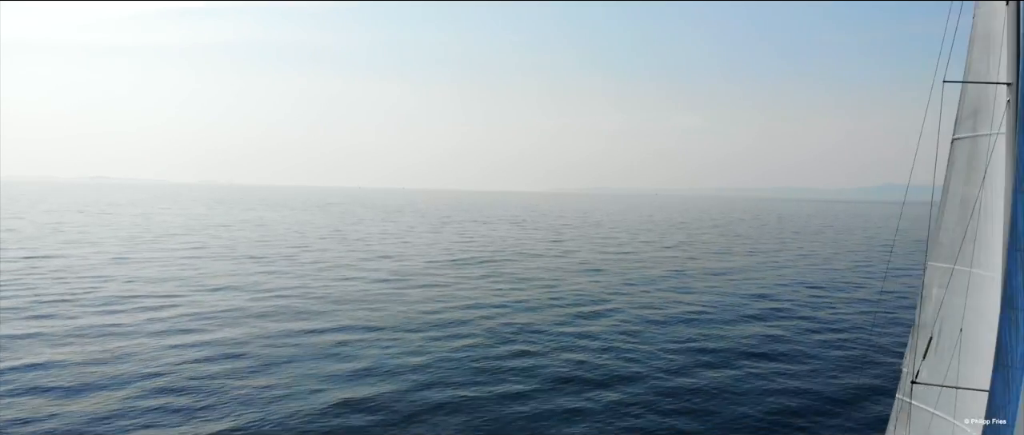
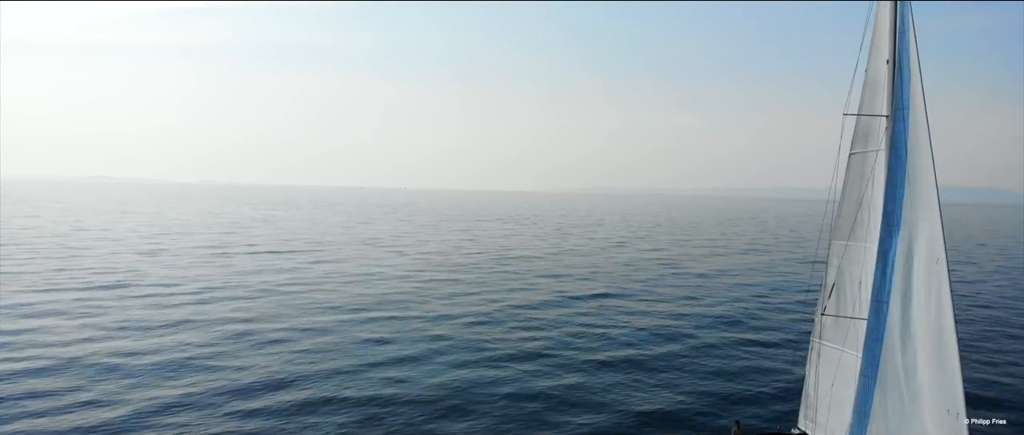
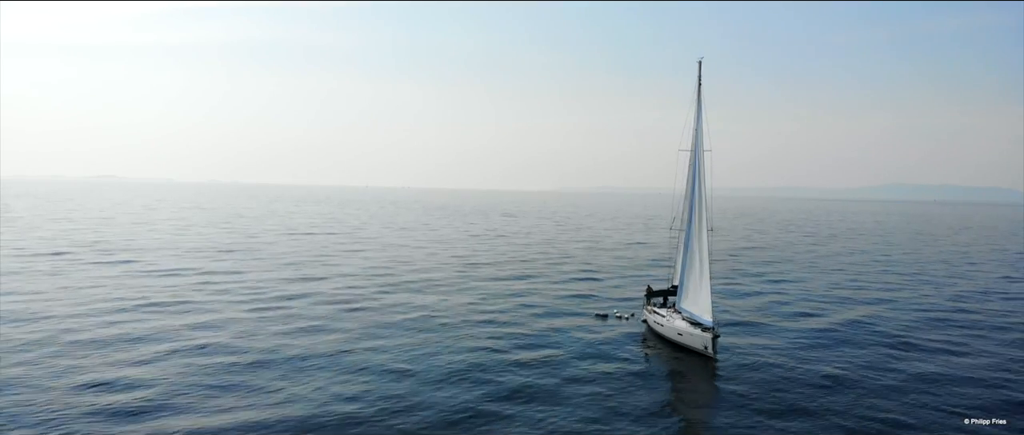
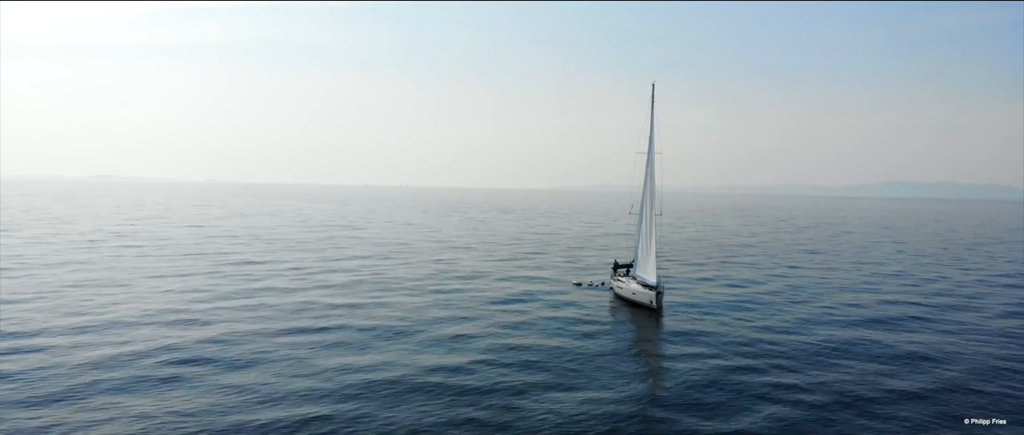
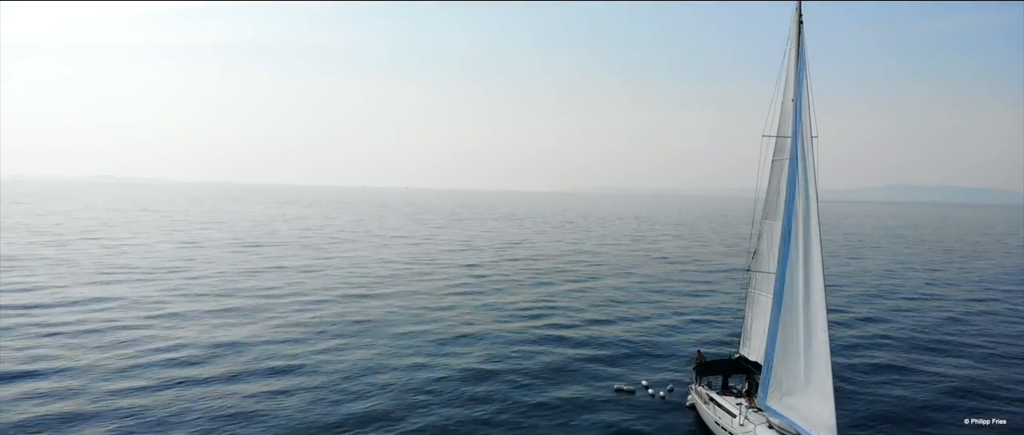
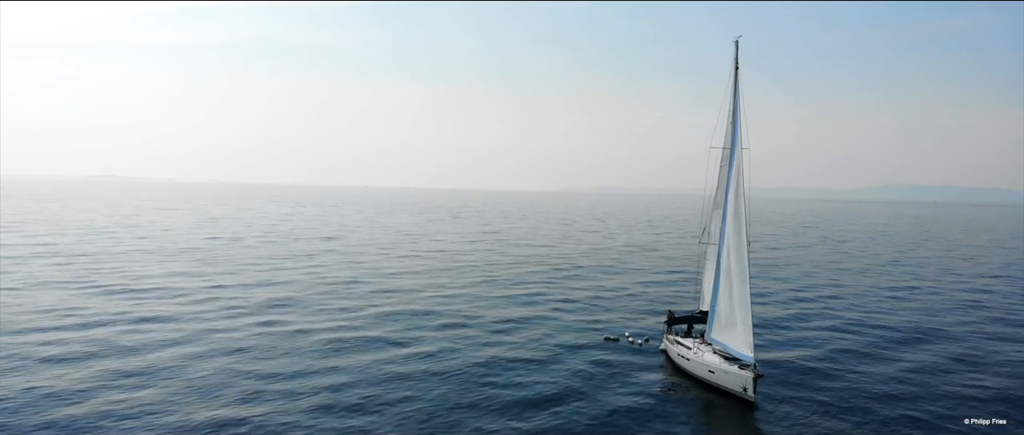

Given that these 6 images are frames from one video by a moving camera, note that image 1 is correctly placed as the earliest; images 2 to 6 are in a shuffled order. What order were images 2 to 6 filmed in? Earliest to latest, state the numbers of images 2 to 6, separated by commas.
2, 5, 6, 3, 4
